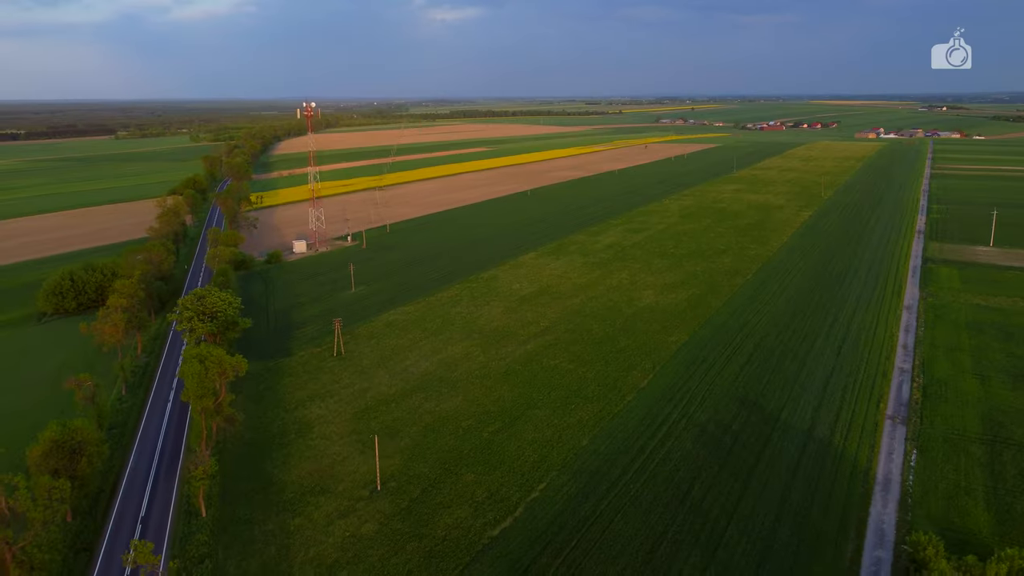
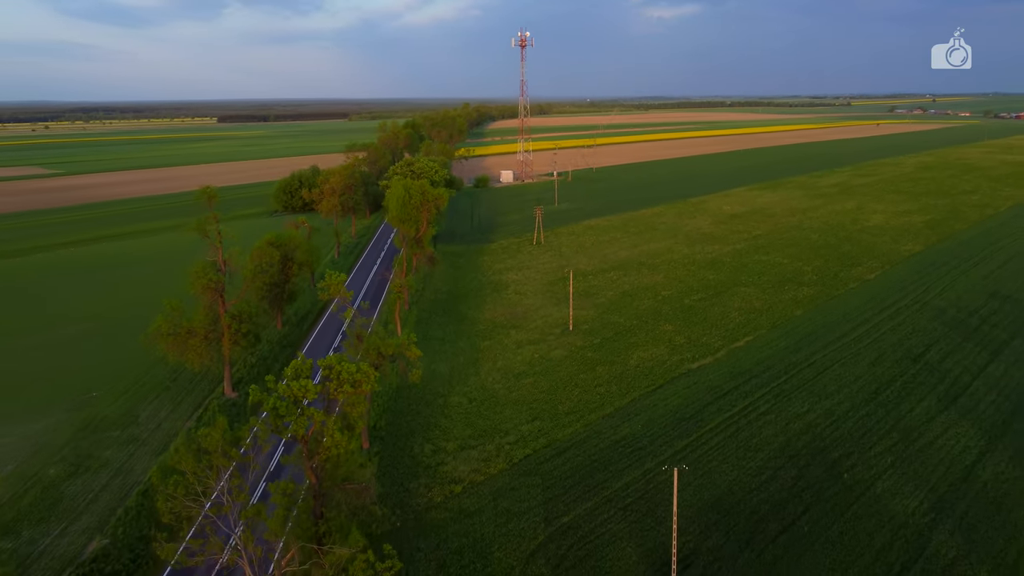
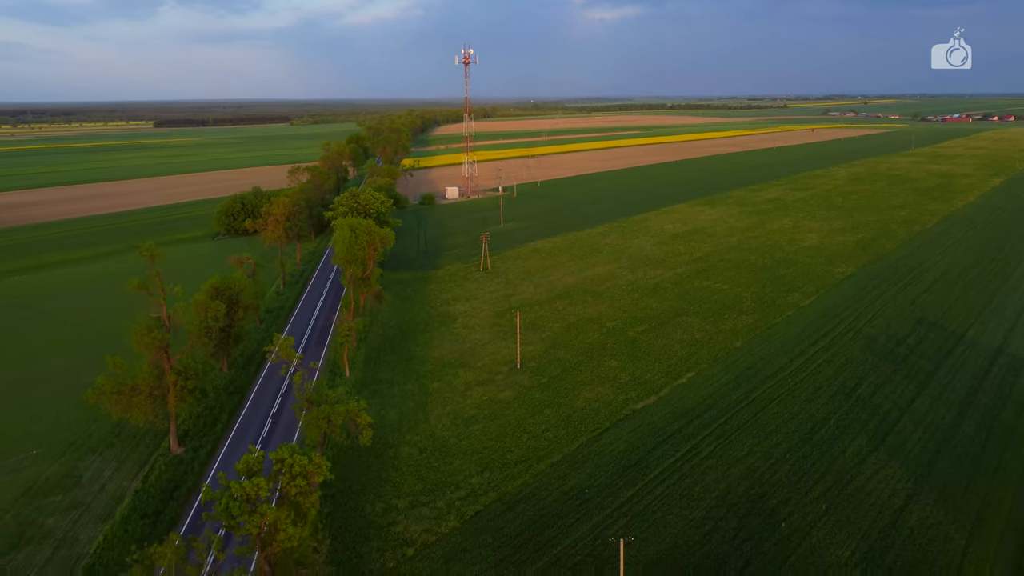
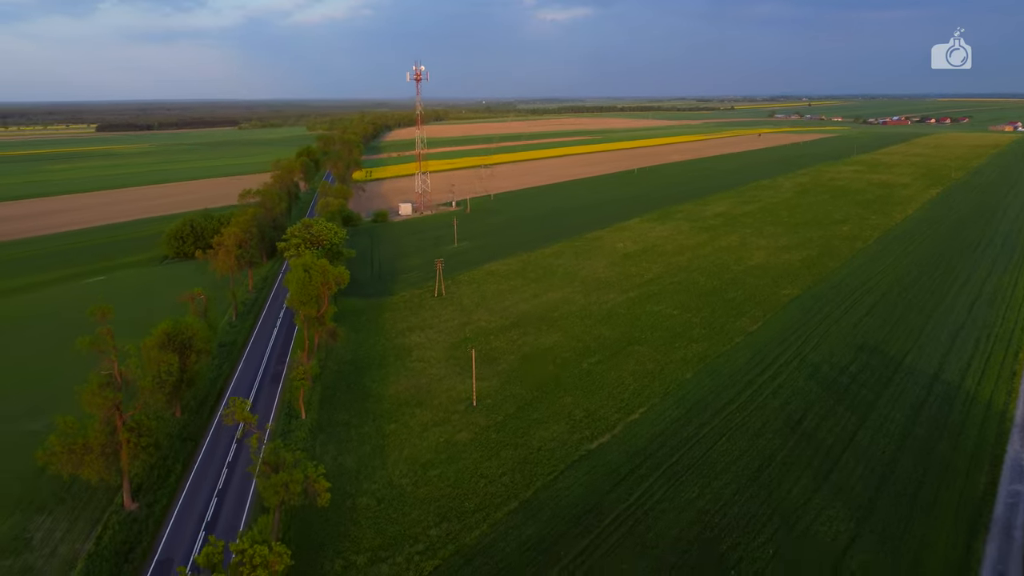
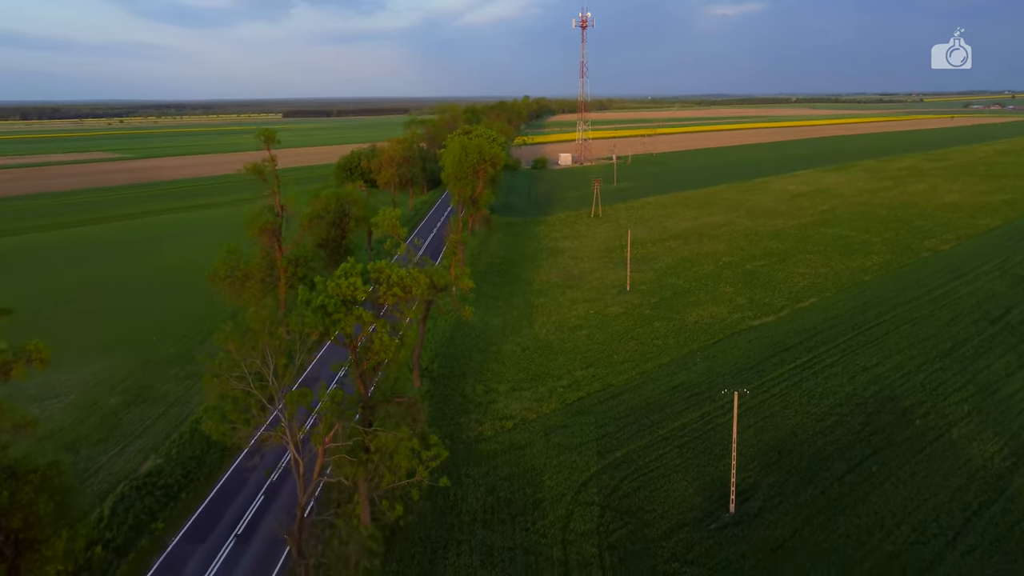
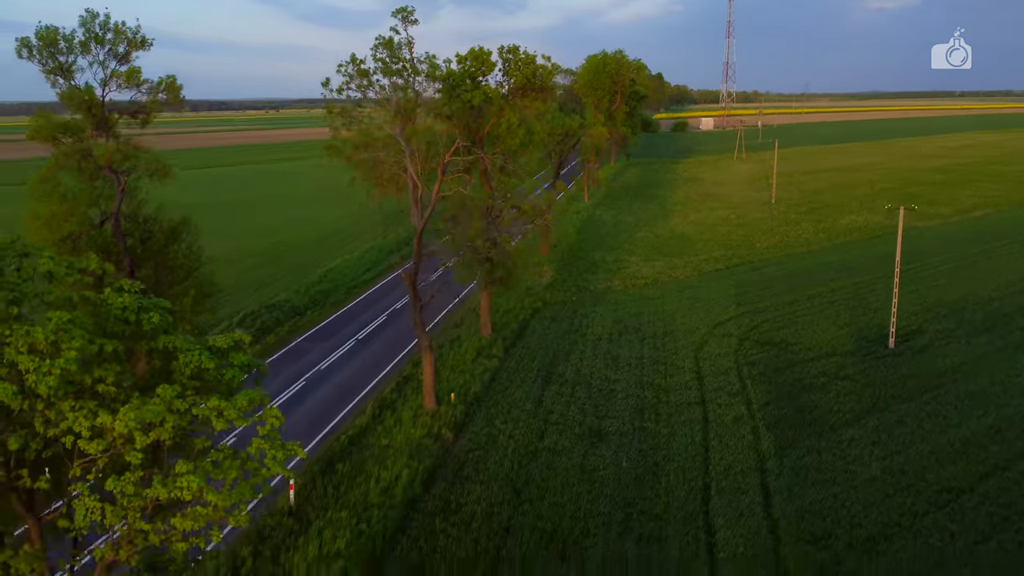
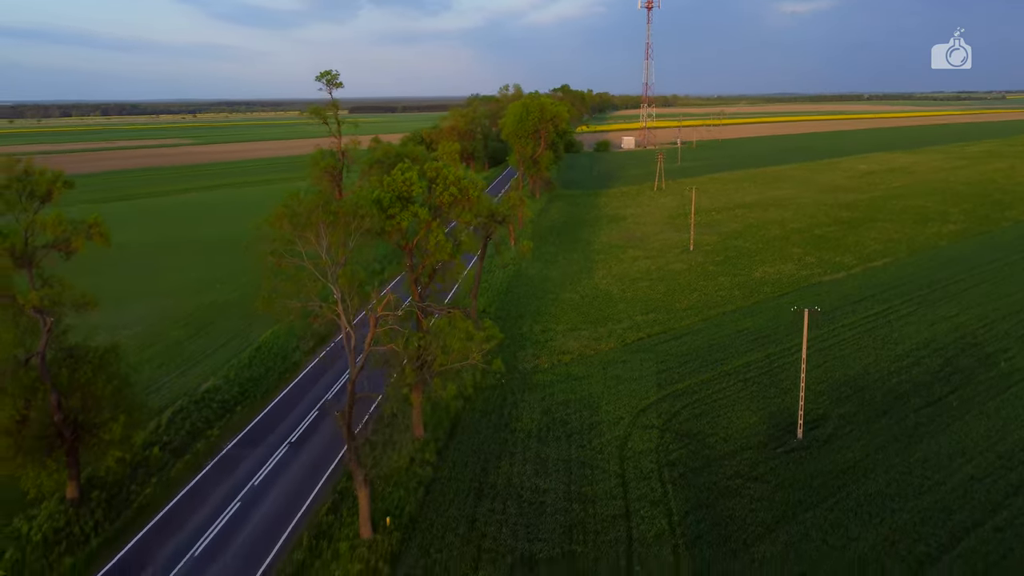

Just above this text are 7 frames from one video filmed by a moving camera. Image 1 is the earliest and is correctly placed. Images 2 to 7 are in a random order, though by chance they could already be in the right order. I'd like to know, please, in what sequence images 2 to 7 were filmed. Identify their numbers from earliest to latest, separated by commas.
4, 3, 2, 5, 7, 6
